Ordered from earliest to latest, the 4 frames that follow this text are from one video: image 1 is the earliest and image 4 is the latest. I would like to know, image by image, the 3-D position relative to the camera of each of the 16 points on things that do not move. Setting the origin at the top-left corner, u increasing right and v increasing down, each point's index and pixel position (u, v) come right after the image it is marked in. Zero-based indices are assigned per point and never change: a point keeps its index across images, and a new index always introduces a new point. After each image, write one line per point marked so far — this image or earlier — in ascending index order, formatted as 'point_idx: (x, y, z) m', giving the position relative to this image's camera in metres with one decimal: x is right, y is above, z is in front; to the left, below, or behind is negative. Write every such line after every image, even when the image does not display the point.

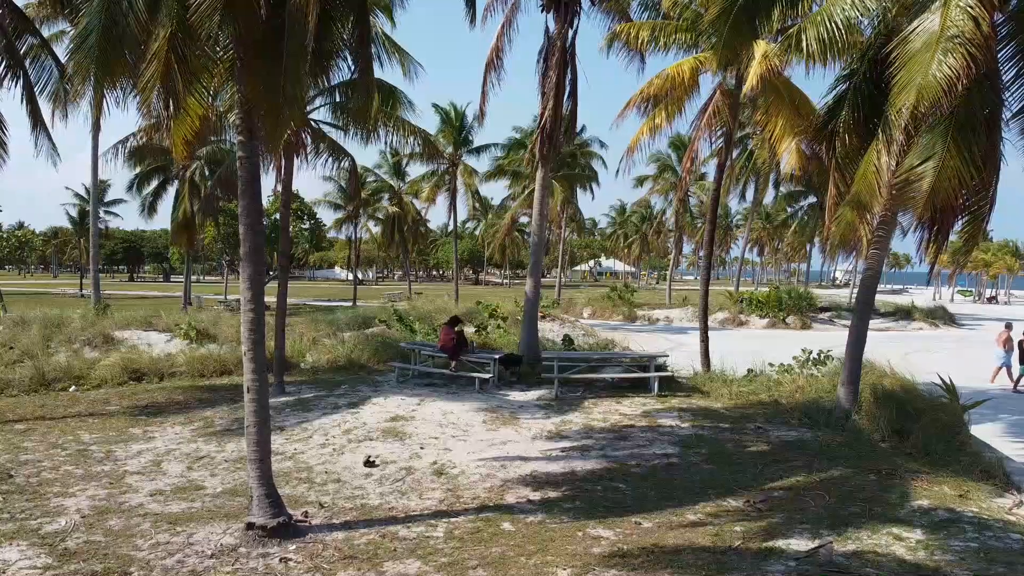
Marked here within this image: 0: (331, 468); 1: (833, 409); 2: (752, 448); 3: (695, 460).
0: (-1.9, -1.9, +6.4) m
1: (+4.1, -1.6, +7.6) m
2: (+2.7, -1.8, +6.8) m
3: (+2.0, -1.9, +6.5) m
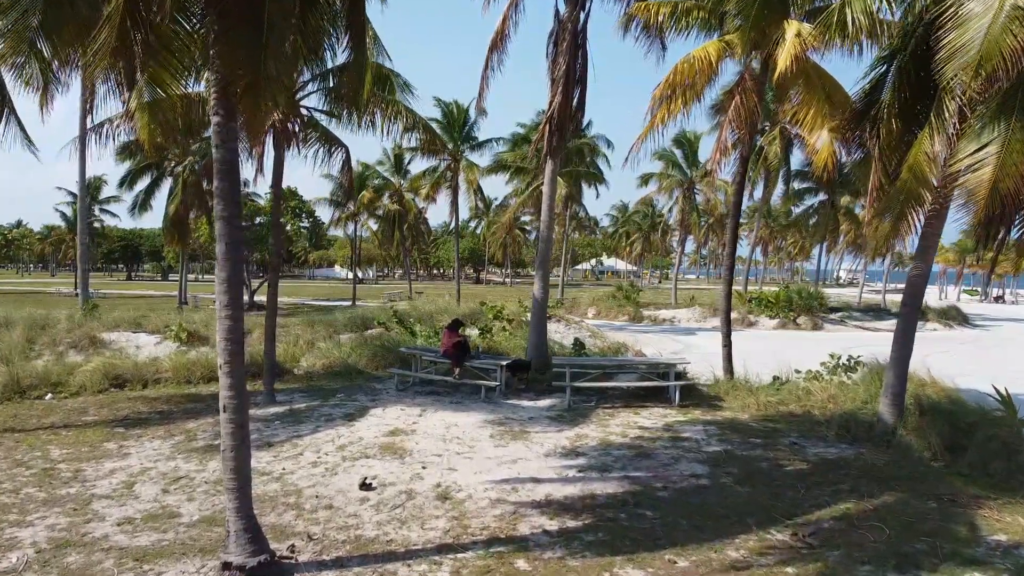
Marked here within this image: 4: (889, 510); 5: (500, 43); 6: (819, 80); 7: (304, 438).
0: (-1.8, -1.9, +5.7) m
1: (+4.2, -1.6, +6.9) m
2: (+2.8, -1.8, +6.2) m
3: (+2.1, -1.9, +5.9) m
4: (+3.2, -1.9, +5.1) m
5: (-0.2, +4.3, +10.5) m
6: (+4.5, +3.0, +8.7) m
7: (-2.5, -1.8, +7.1) m
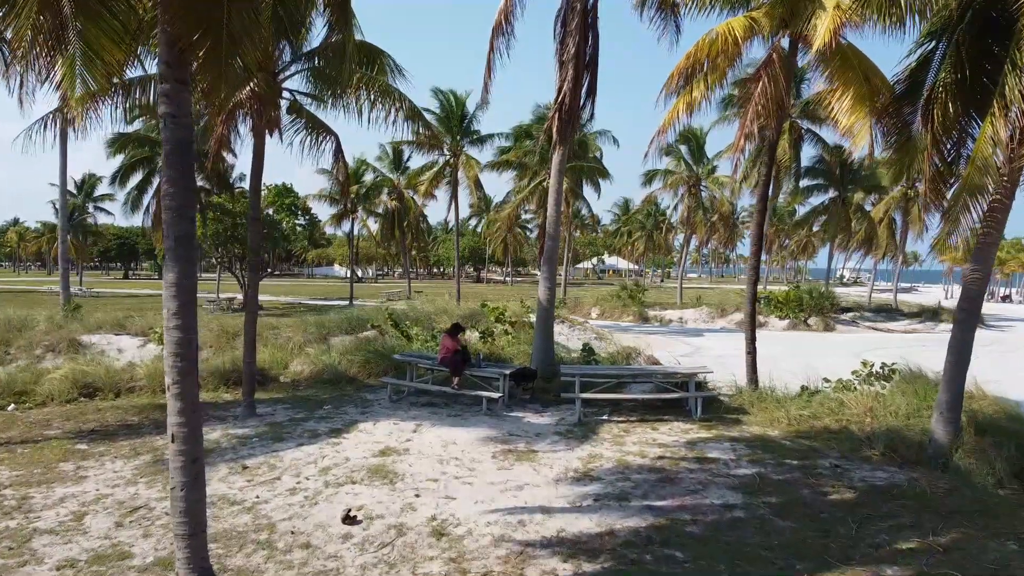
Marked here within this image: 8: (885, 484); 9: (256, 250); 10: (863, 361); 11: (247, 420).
0: (-1.7, -2.0, +4.9) m
1: (+4.2, -1.6, +6.2) m
2: (+2.9, -1.9, +5.4) m
3: (+2.2, -1.9, +5.1) m
4: (+3.3, -1.9, +4.3) m
5: (-0.2, +4.3, +9.7) m
6: (+4.5, +3.0, +7.9) m
7: (-2.4, -1.8, +6.3) m
8: (+3.5, -1.8, +5.6) m
9: (-3.7, +0.5, +8.7) m
10: (+5.2, -1.1, +8.9) m
11: (-3.3, -1.7, +7.6) m
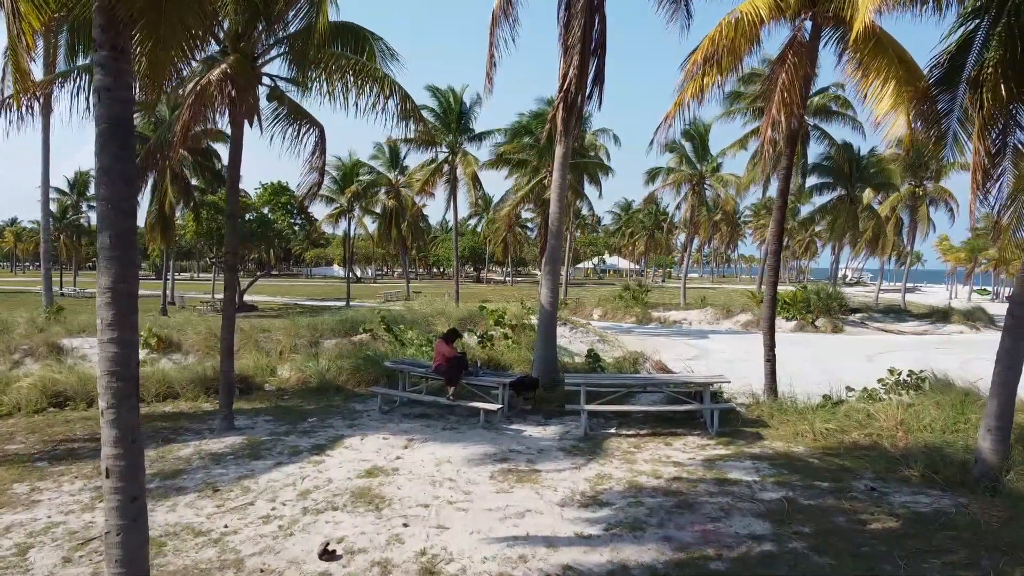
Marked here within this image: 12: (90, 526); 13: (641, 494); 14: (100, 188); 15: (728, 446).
0: (-1.7, -2.0, +4.3) m
1: (+4.2, -1.6, +5.6) m
2: (+2.9, -1.9, +4.8) m
3: (+2.2, -1.9, +4.5) m
4: (+3.3, -2.0, +3.7) m
5: (-0.2, +4.3, +9.1) m
6: (+4.5, +3.0, +7.3) m
7: (-2.4, -1.8, +5.7) m
8: (+3.5, -1.9, +5.0) m
9: (-3.7, +0.5, +8.1) m
10: (+5.2, -1.1, +8.3) m
11: (-3.3, -1.7, +7.0) m
12: (-3.5, -2.0, +5.0) m
13: (+1.2, -1.9, +5.5) m
14: (-2.1, +0.5, +3.1) m
15: (+2.4, -1.7, +6.7) m
